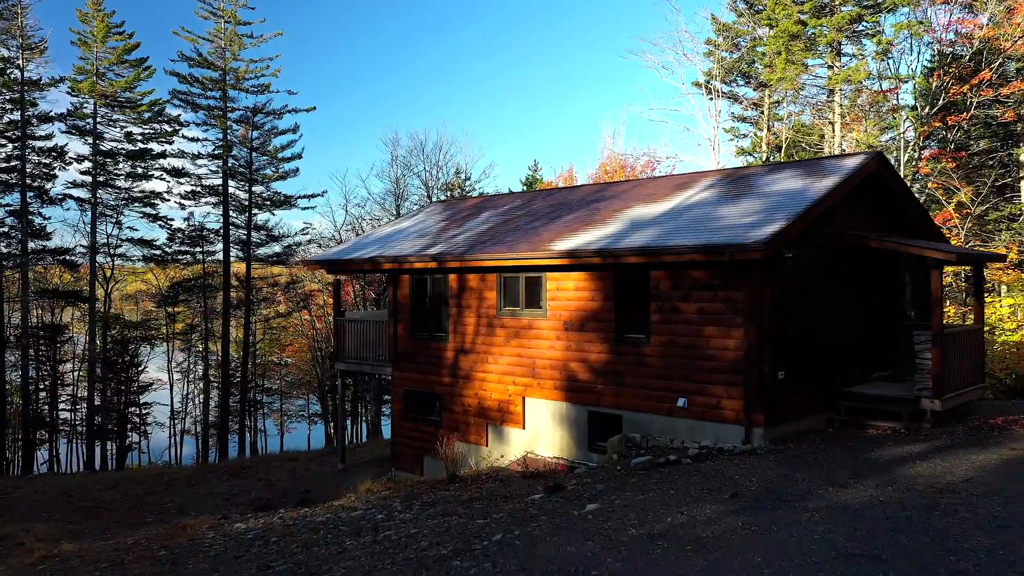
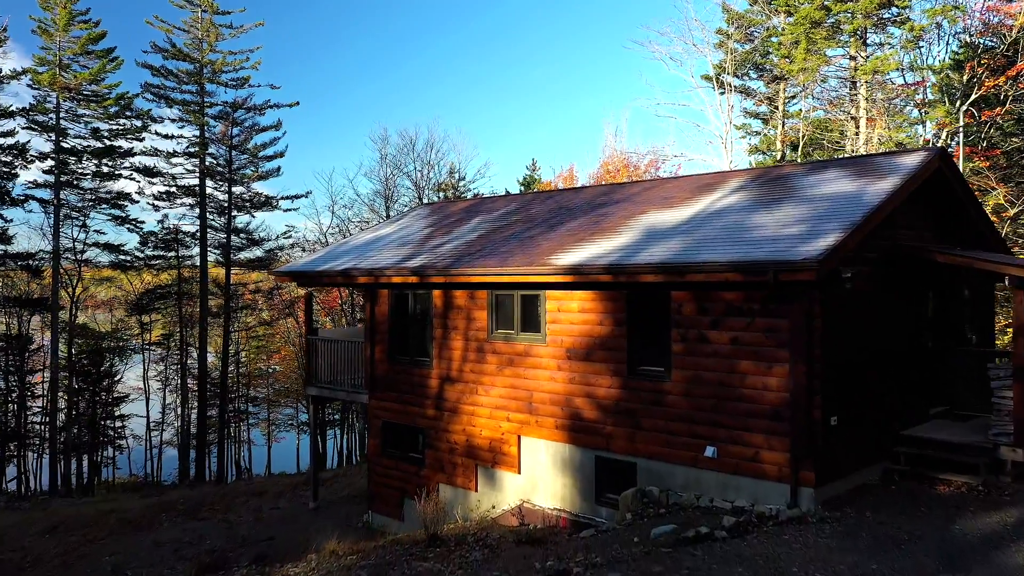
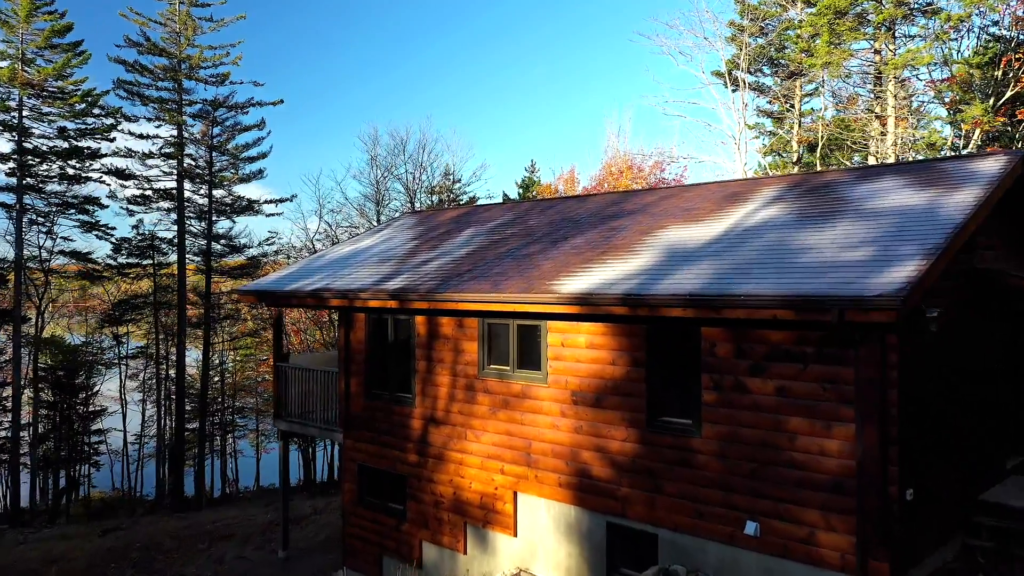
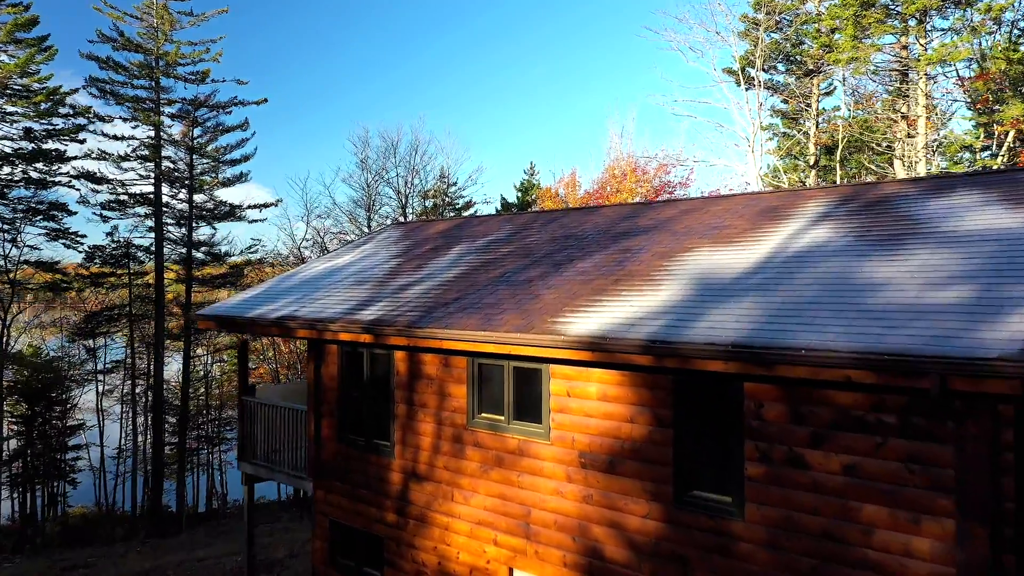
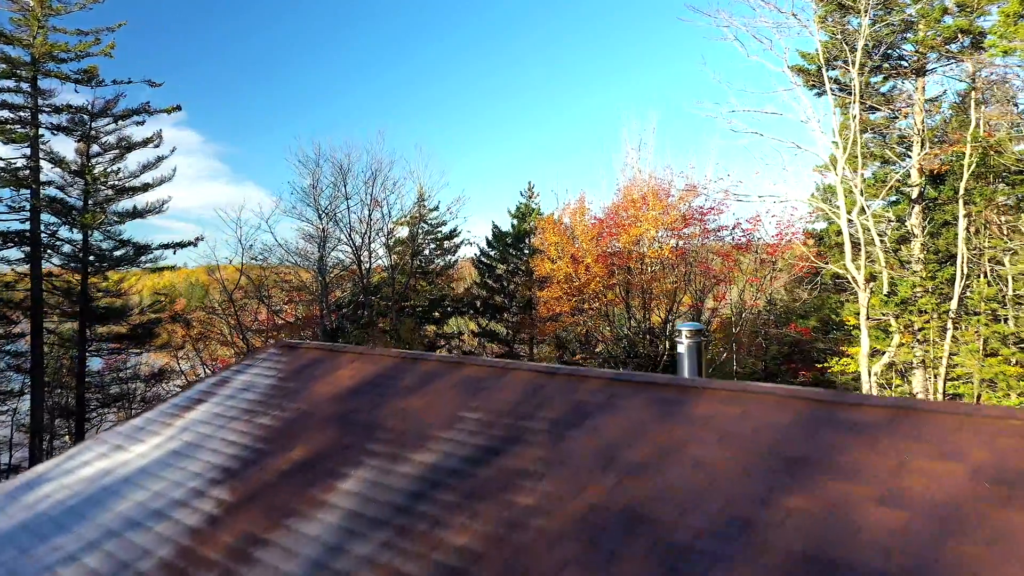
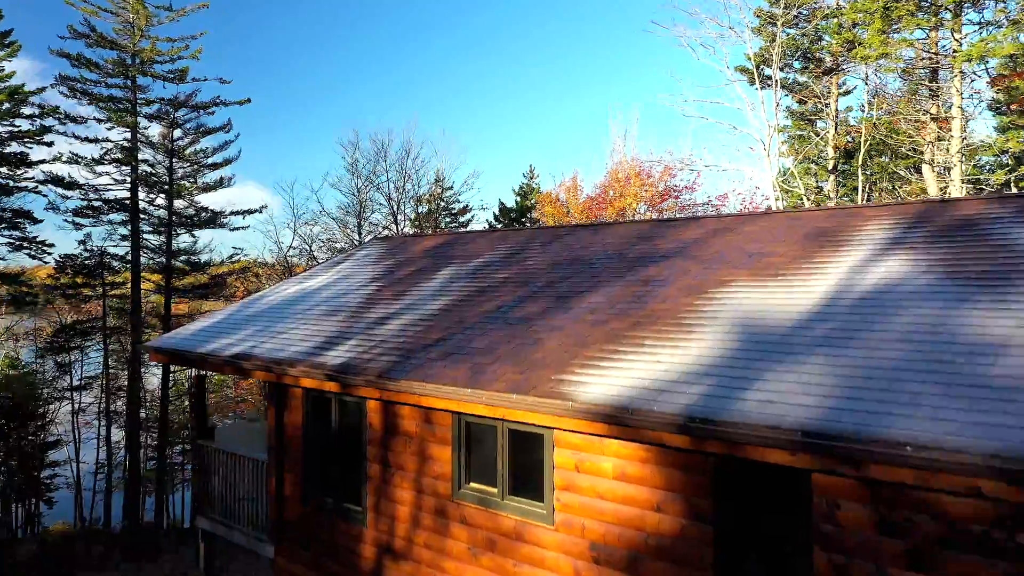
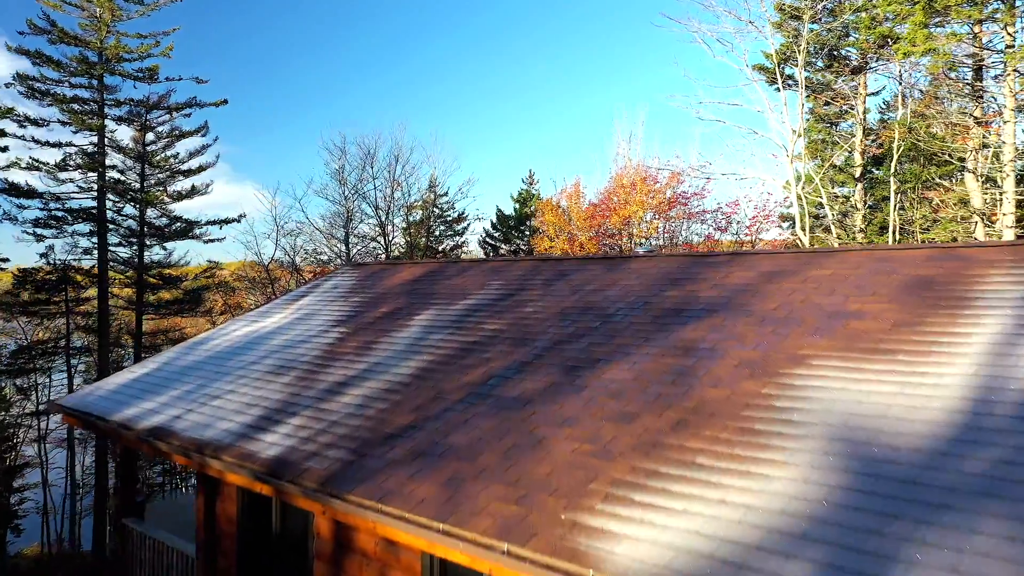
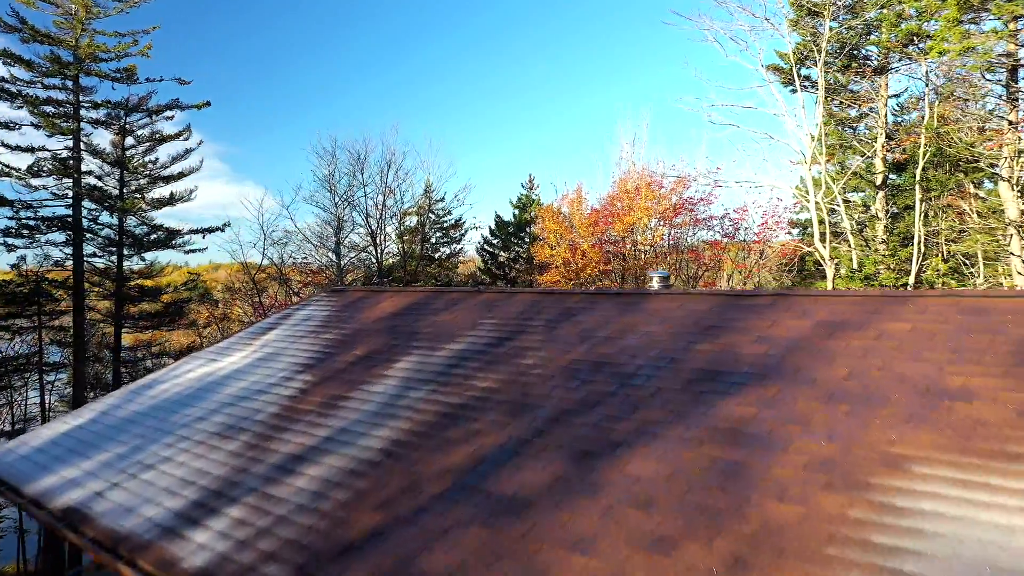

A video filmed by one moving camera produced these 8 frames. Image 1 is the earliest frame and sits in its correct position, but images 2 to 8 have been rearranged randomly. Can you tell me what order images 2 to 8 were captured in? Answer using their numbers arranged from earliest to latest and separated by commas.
2, 3, 4, 6, 7, 8, 5
